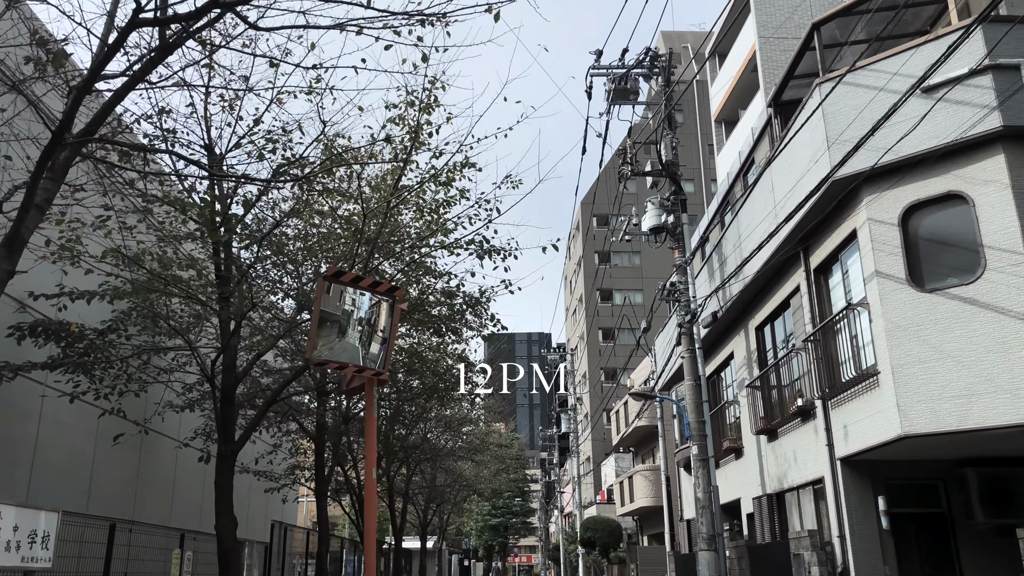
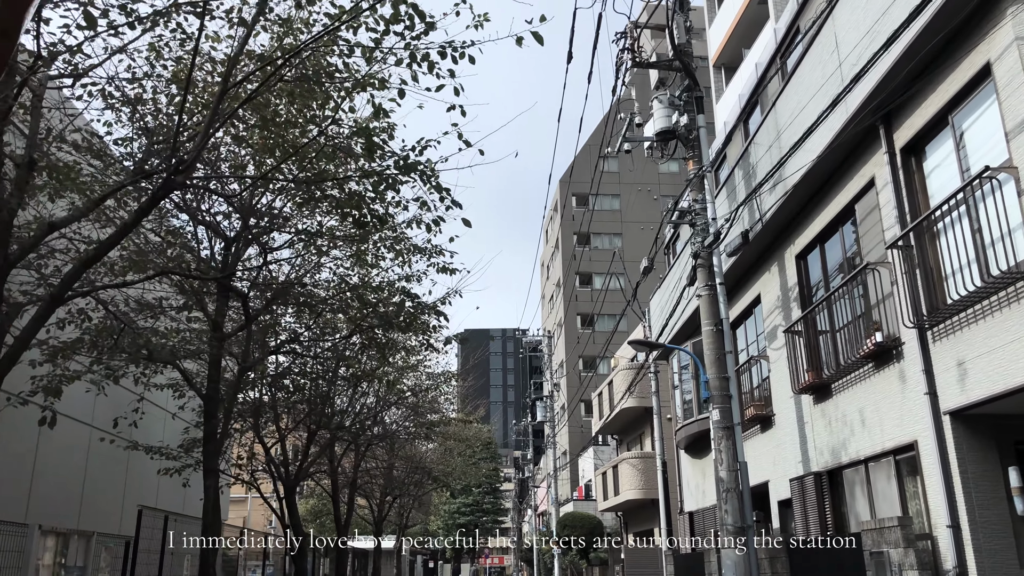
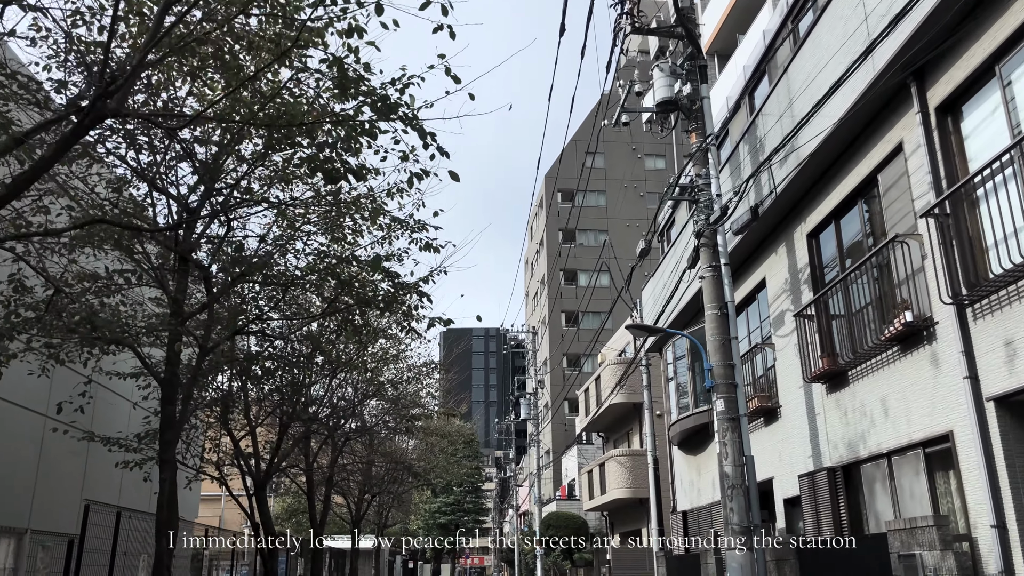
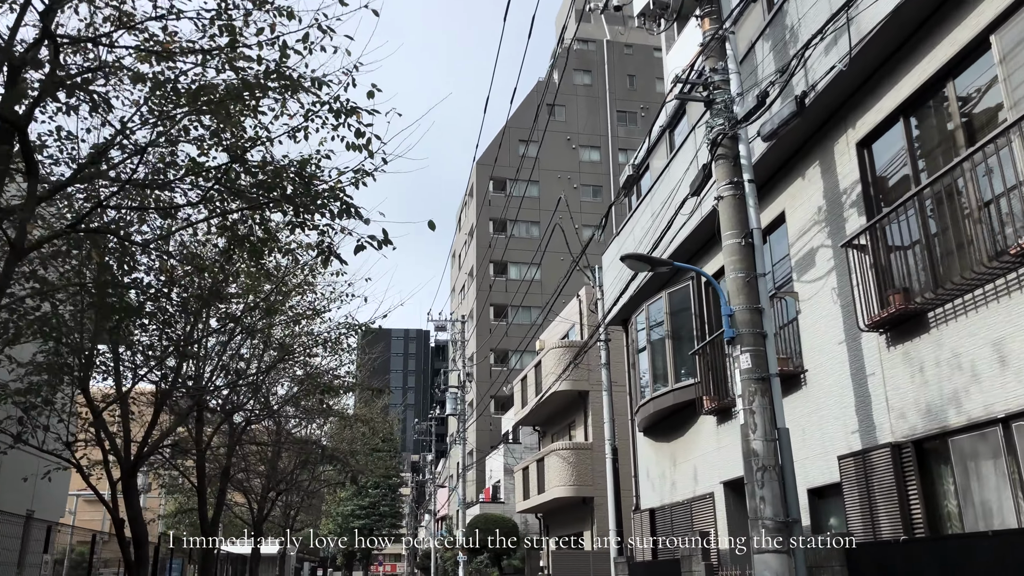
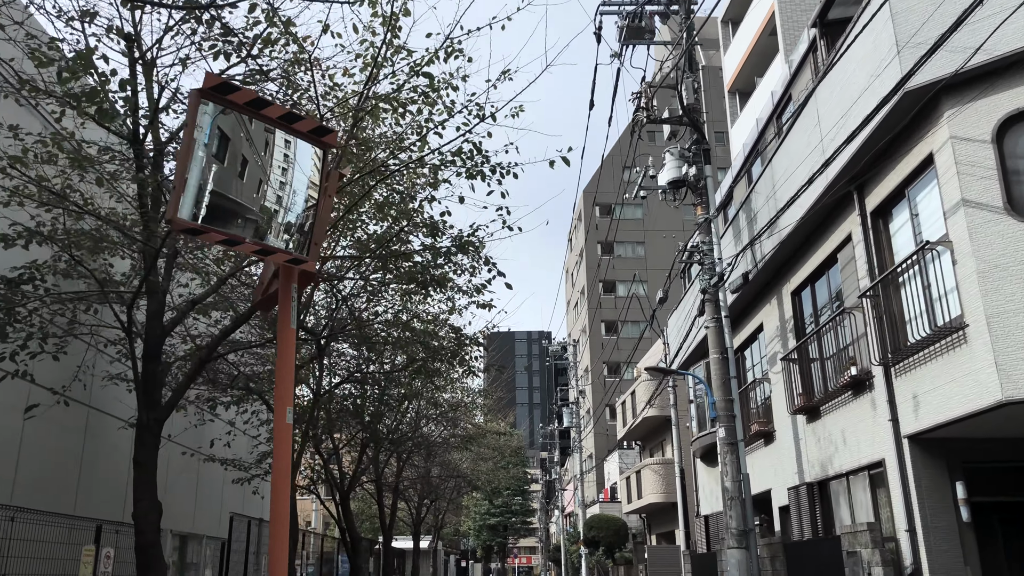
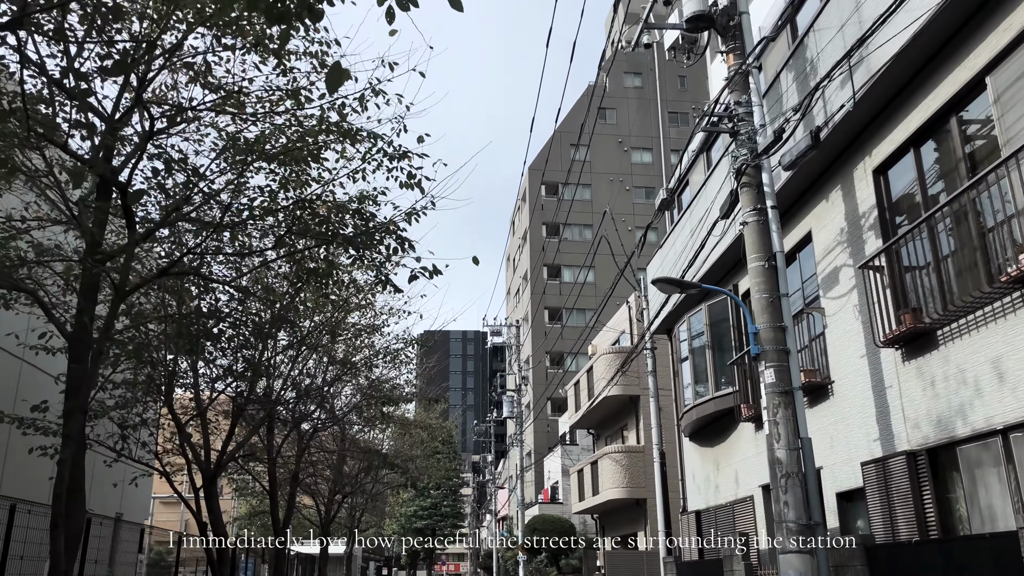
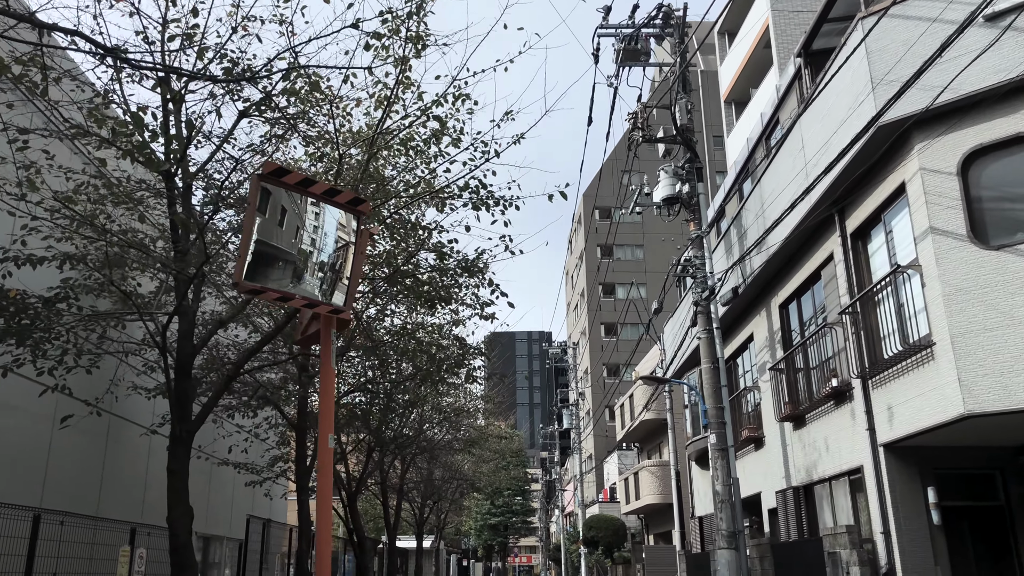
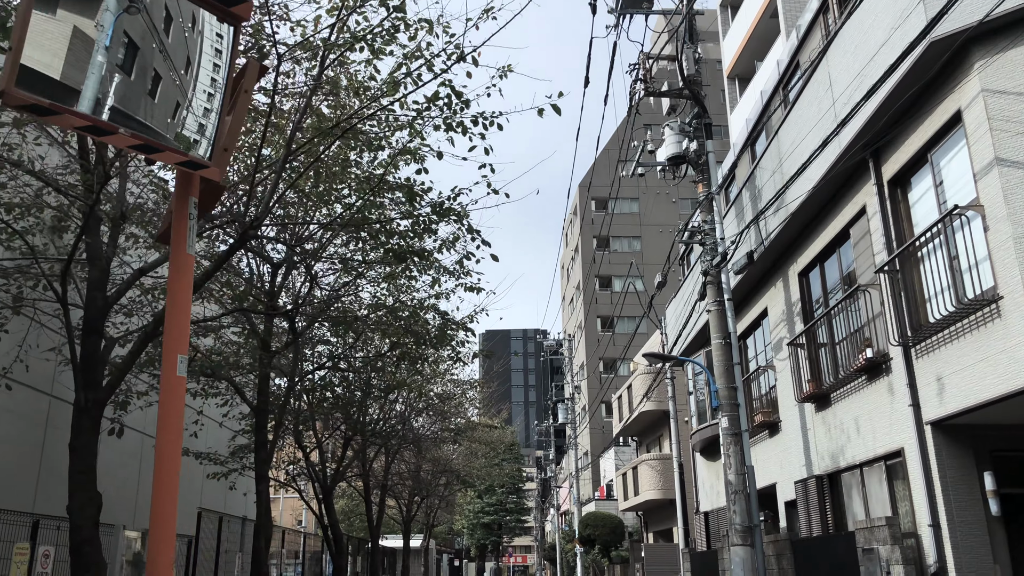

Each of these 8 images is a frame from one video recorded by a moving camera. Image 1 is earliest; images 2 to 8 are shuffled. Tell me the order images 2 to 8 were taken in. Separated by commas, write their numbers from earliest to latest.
7, 5, 8, 2, 3, 6, 4
